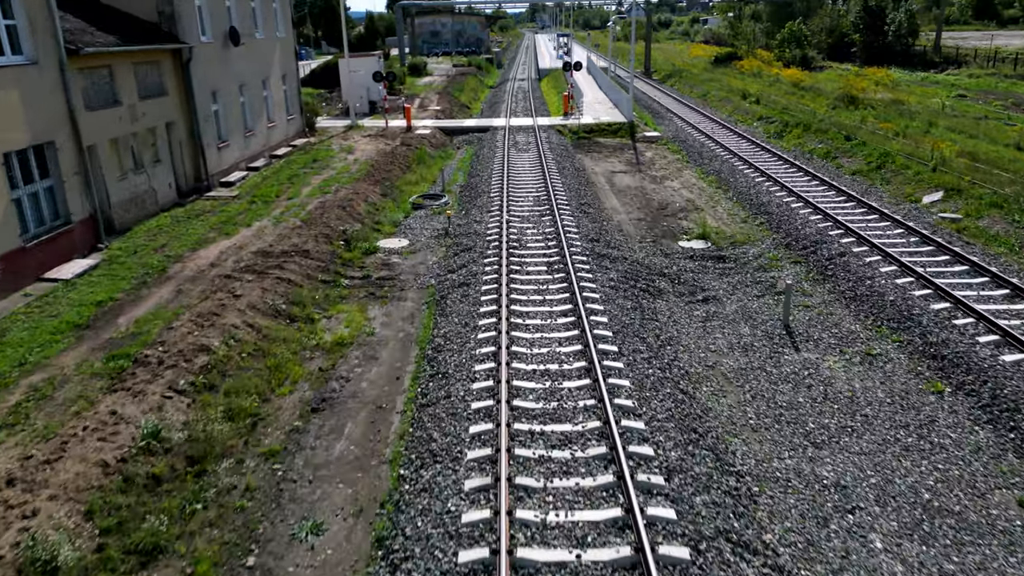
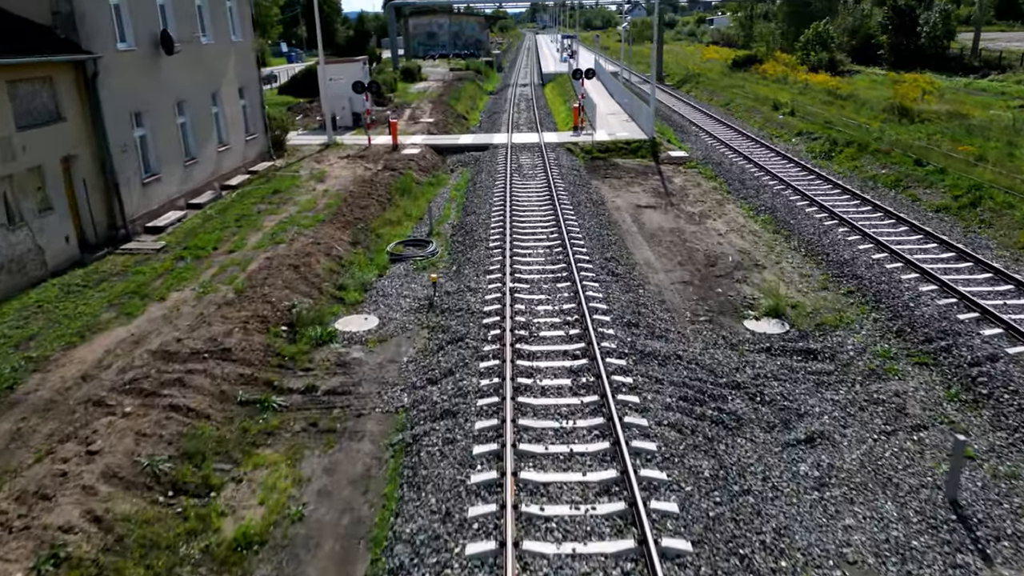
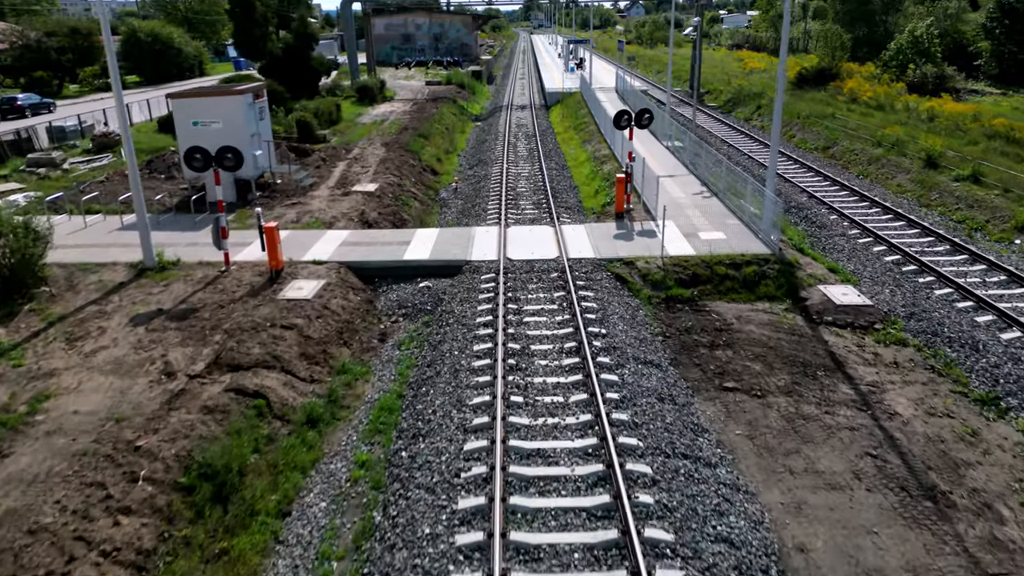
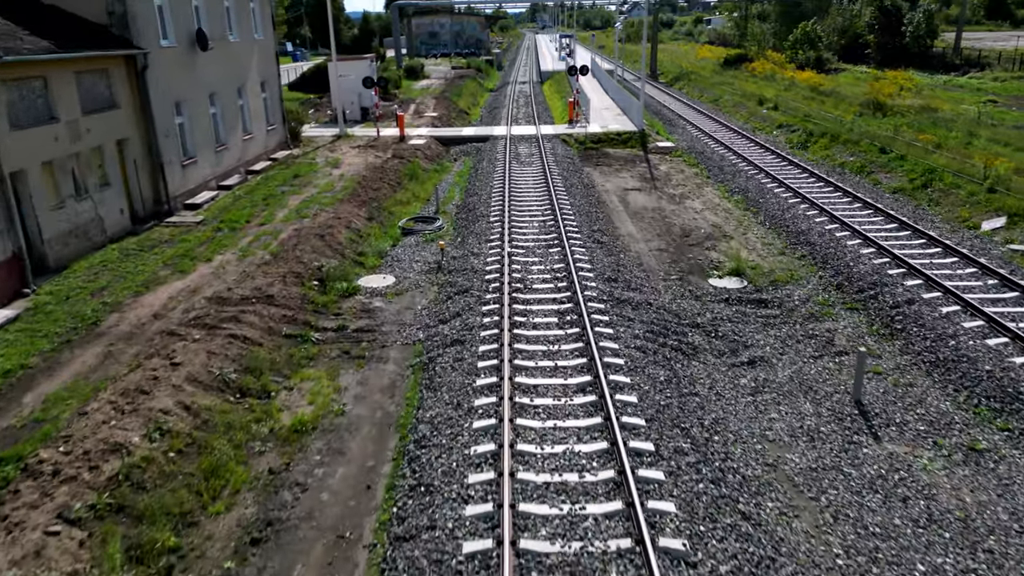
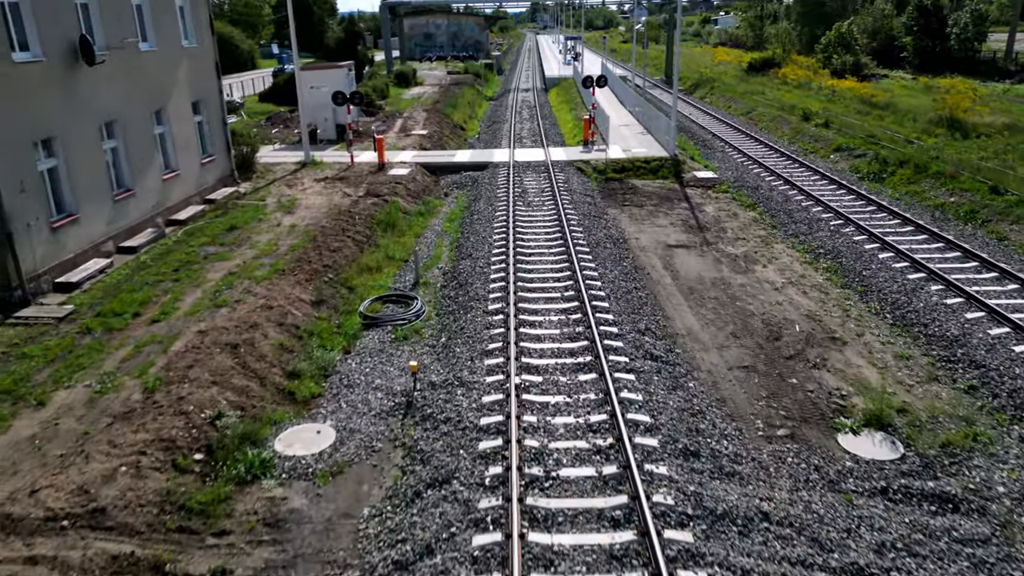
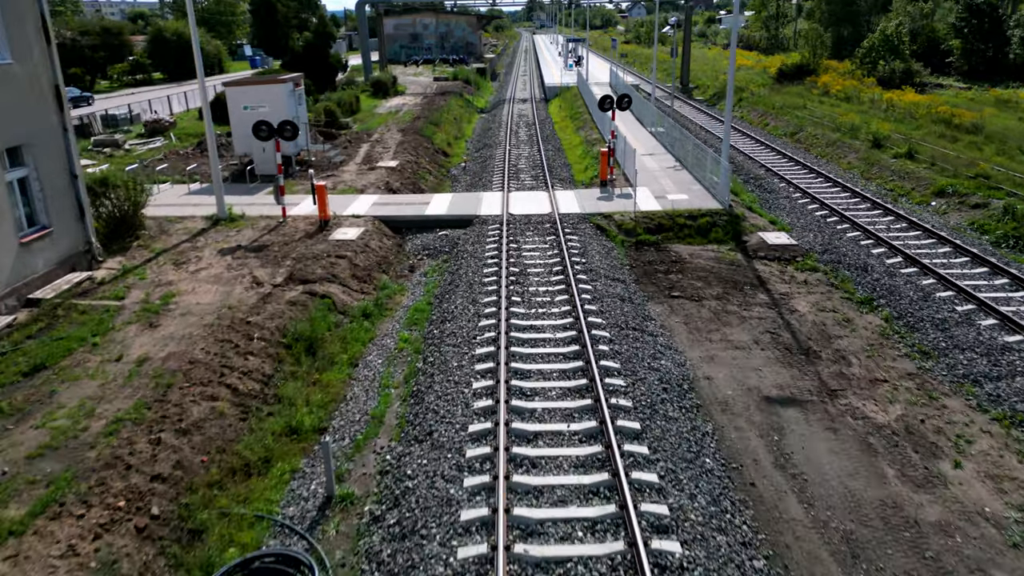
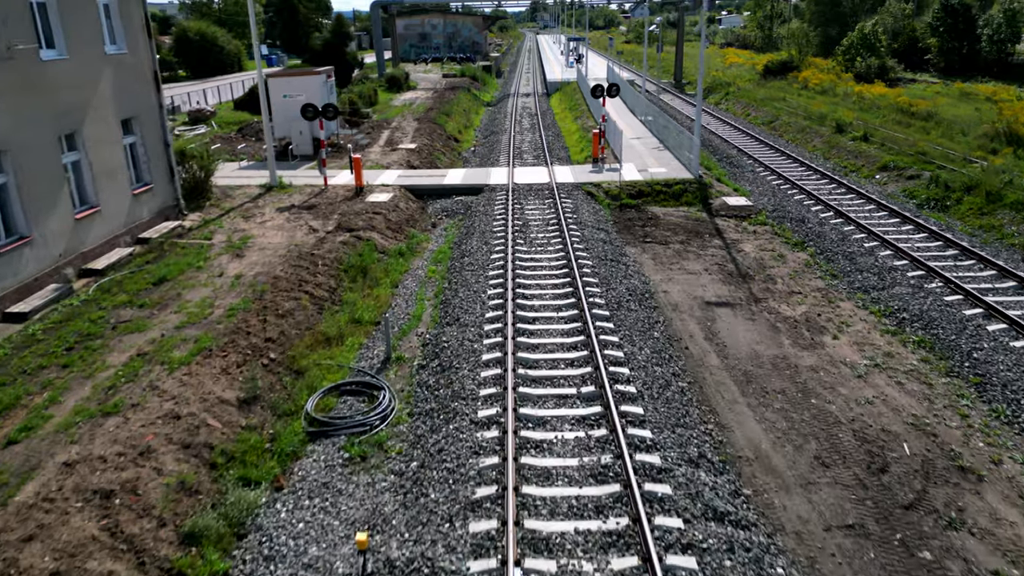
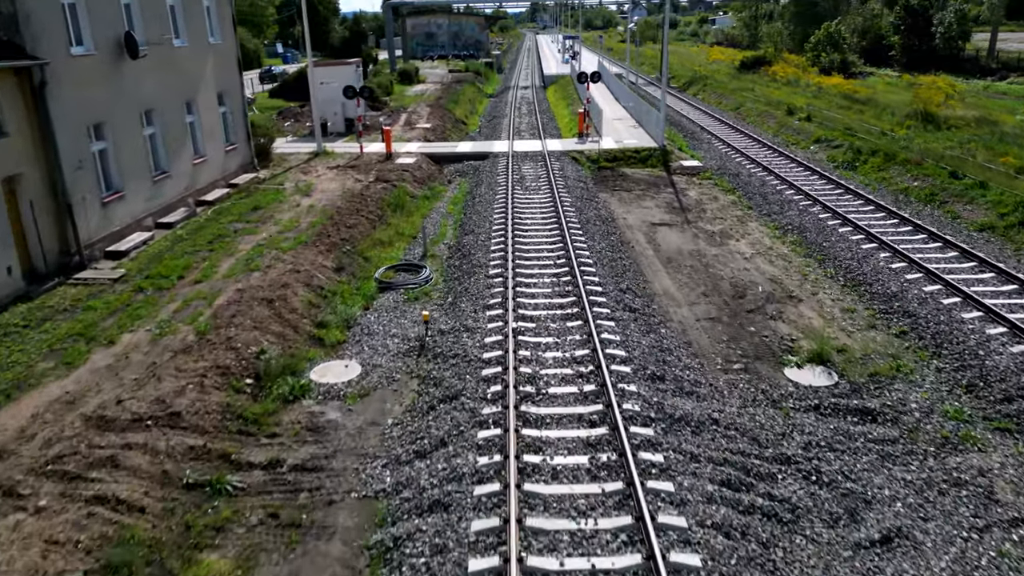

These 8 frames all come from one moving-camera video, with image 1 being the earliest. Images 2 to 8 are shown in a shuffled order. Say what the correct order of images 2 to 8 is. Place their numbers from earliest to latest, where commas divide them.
4, 2, 8, 5, 7, 6, 3
